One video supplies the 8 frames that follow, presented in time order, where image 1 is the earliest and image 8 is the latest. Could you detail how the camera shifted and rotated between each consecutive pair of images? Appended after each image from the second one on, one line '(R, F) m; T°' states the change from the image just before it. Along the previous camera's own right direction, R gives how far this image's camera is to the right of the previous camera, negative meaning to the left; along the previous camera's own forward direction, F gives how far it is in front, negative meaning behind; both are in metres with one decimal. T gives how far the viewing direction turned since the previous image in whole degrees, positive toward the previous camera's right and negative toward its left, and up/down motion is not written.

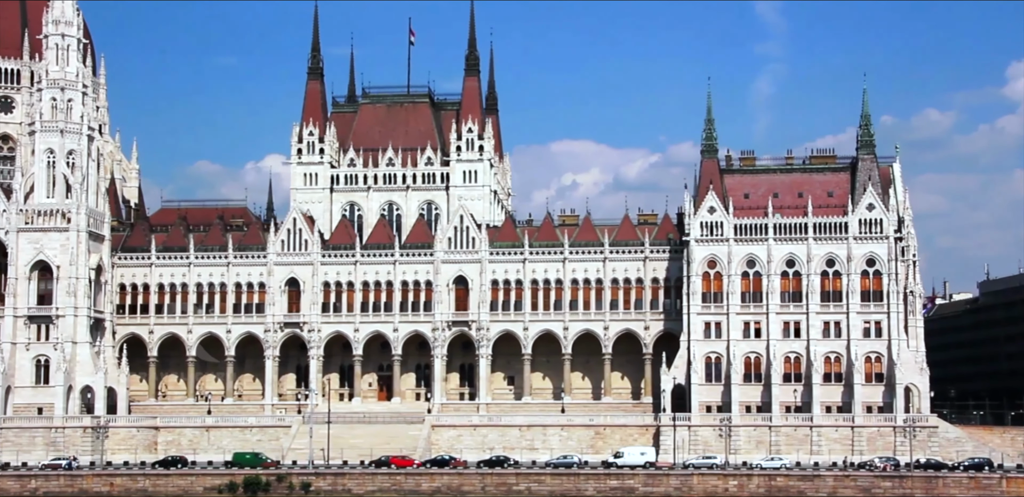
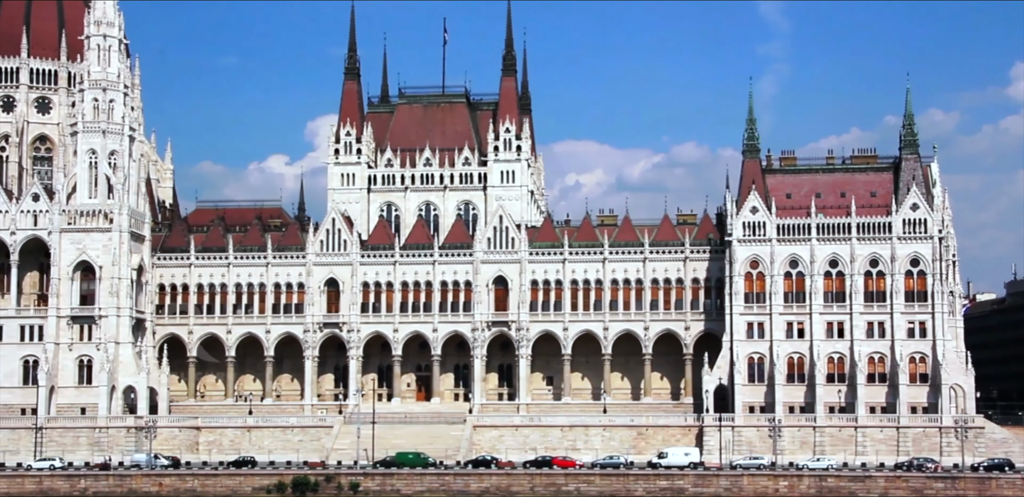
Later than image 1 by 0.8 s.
(-2.3, +0.1) m; -1°
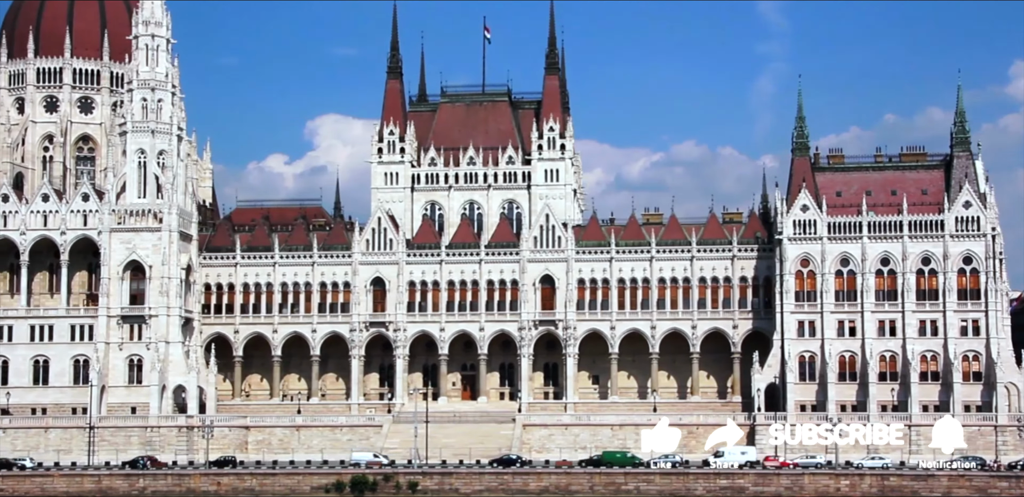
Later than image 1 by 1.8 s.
(-3.5, +0.1) m; -1°
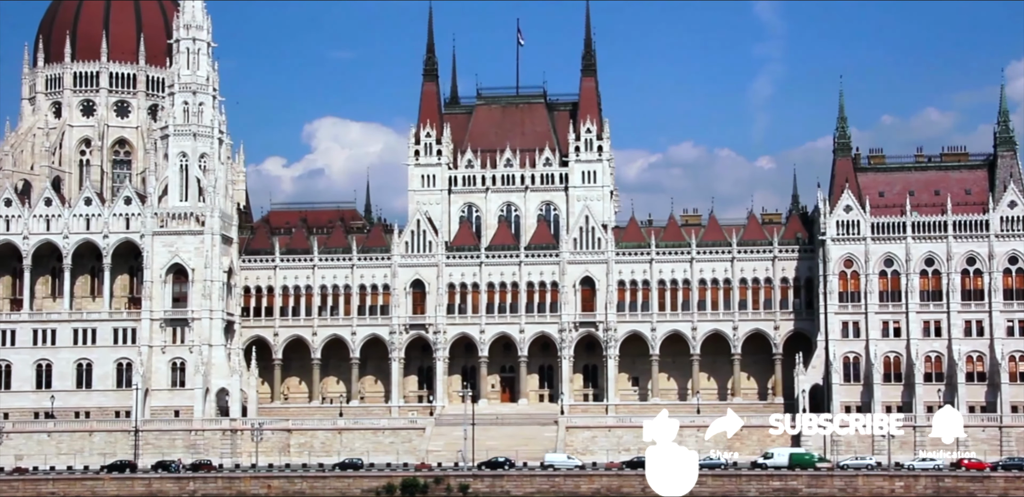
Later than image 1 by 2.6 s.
(-3.1, 0.0) m; 0°
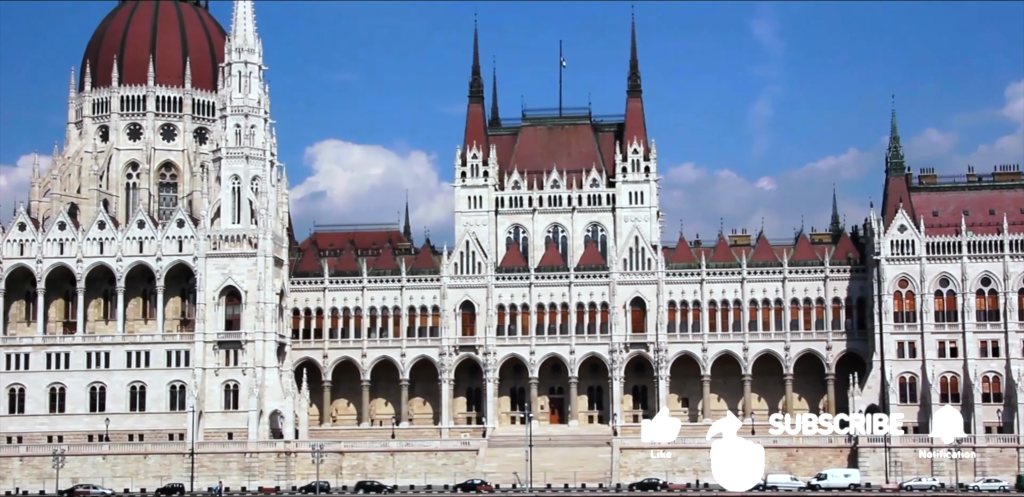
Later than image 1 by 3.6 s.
(-3.6, 0.0) m; -1°
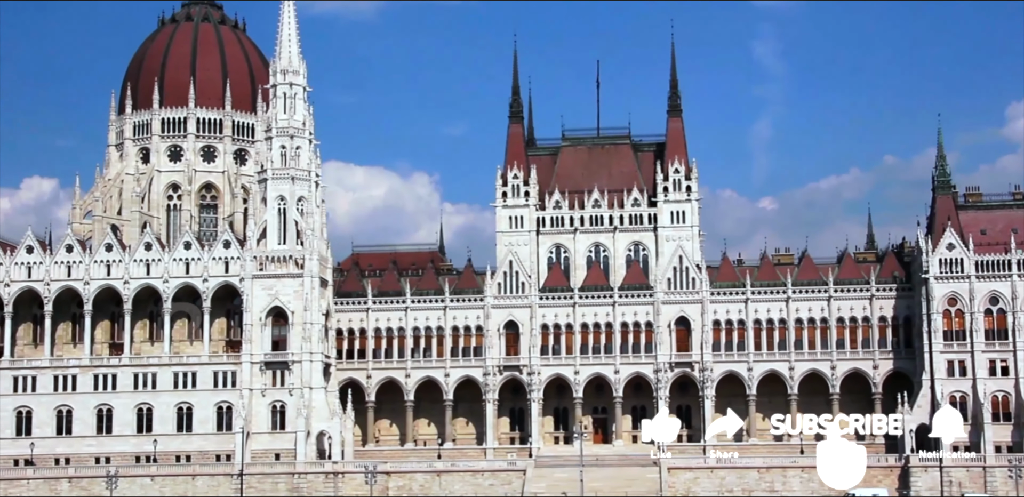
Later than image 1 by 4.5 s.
(-3.3, 0.0) m; -1°
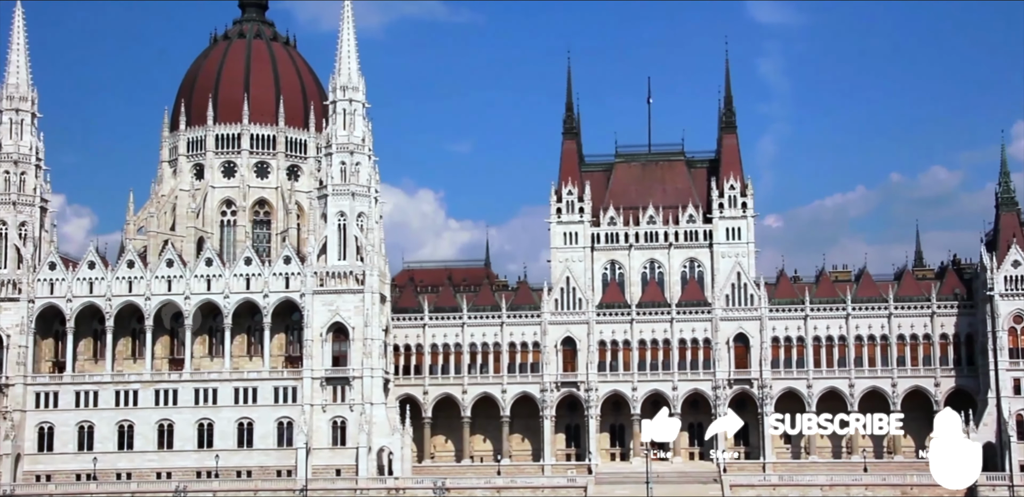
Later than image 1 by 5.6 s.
(-4.1, 0.0) m; -1°
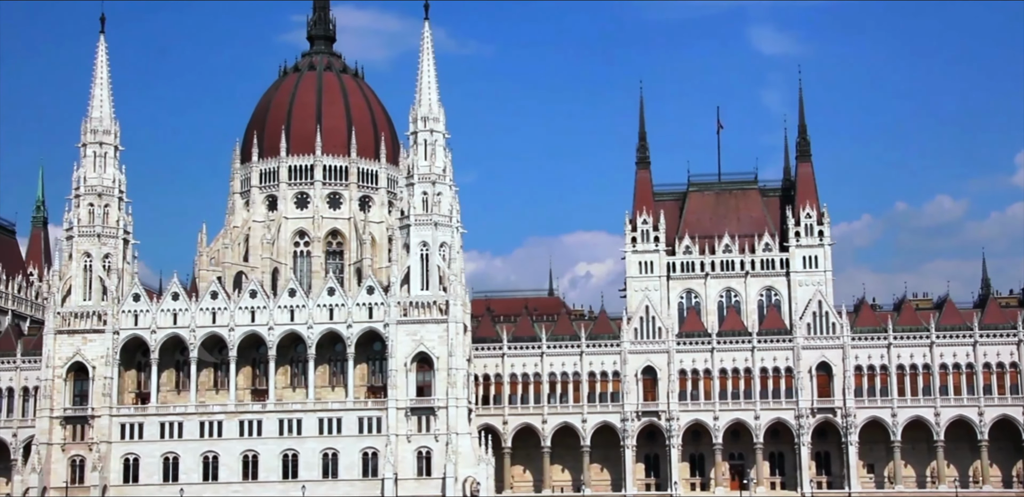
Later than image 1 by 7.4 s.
(-5.9, -0.1) m; -1°
